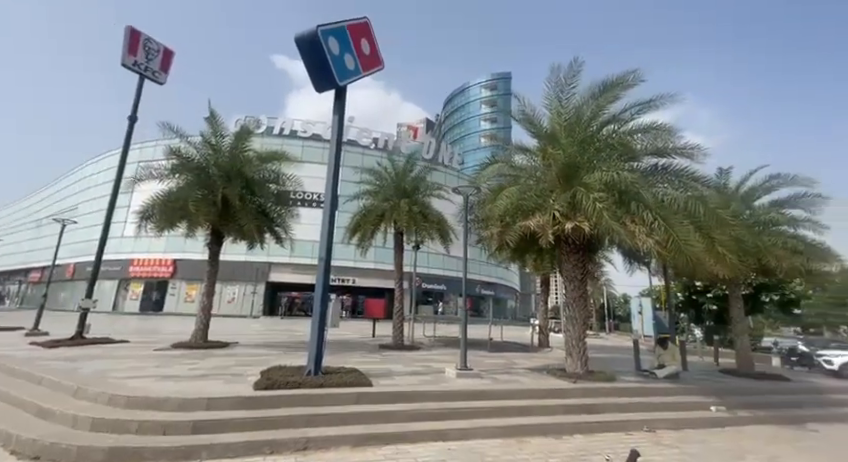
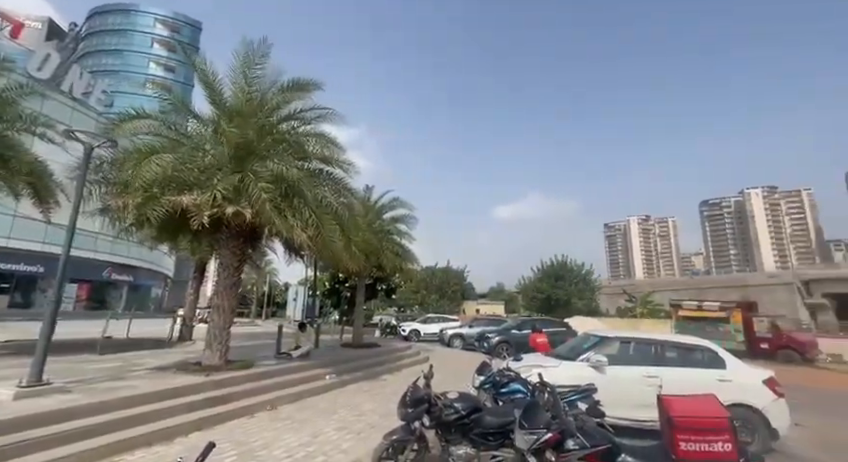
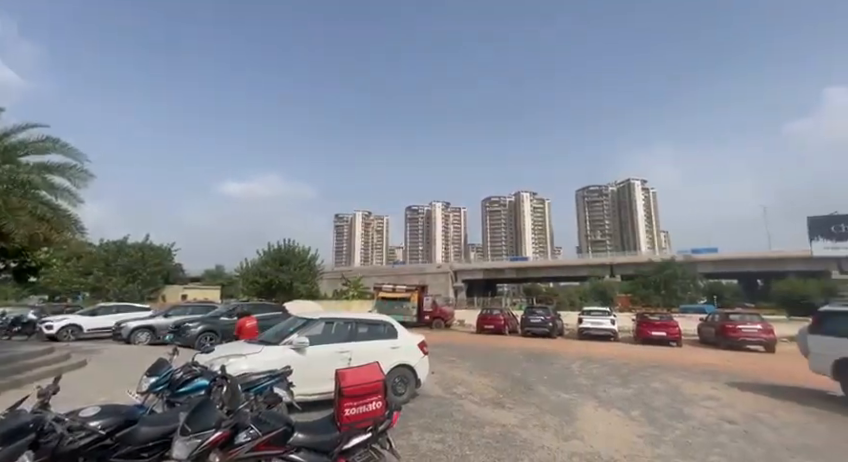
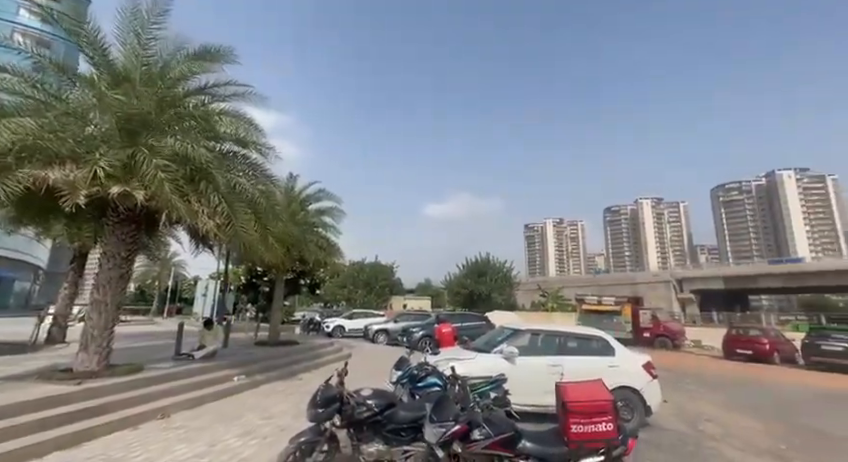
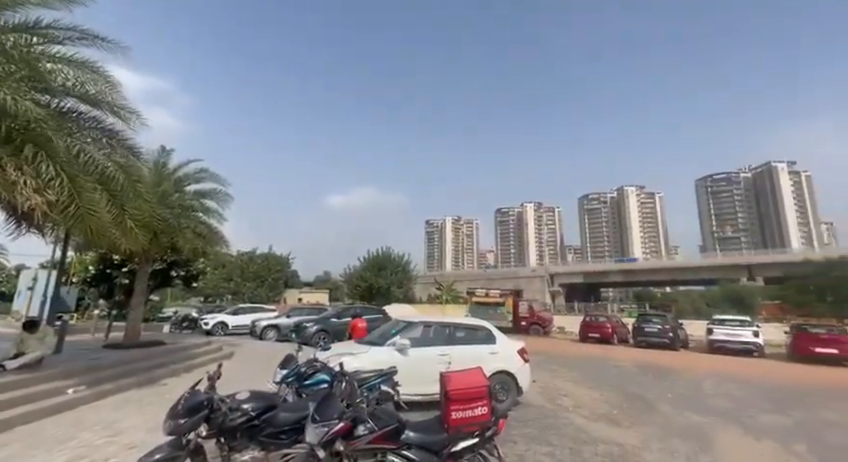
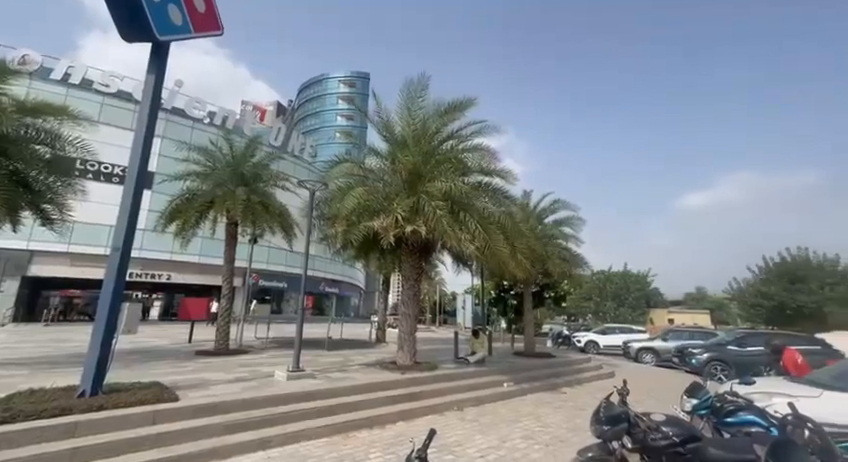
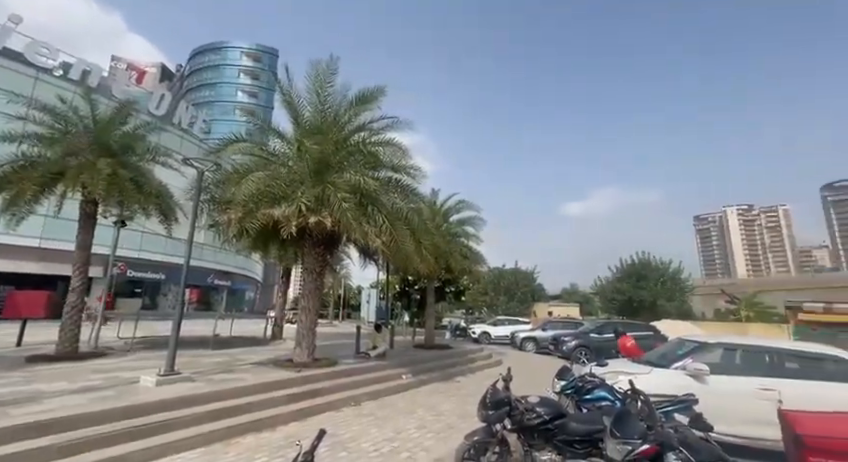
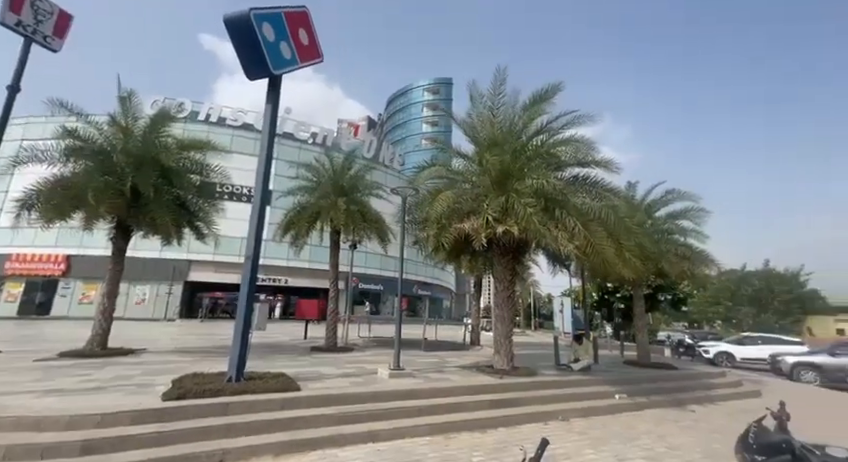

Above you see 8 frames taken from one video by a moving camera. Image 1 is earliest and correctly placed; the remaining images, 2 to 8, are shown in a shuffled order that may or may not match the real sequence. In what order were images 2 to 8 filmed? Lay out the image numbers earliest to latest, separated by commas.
8, 6, 7, 2, 4, 5, 3
